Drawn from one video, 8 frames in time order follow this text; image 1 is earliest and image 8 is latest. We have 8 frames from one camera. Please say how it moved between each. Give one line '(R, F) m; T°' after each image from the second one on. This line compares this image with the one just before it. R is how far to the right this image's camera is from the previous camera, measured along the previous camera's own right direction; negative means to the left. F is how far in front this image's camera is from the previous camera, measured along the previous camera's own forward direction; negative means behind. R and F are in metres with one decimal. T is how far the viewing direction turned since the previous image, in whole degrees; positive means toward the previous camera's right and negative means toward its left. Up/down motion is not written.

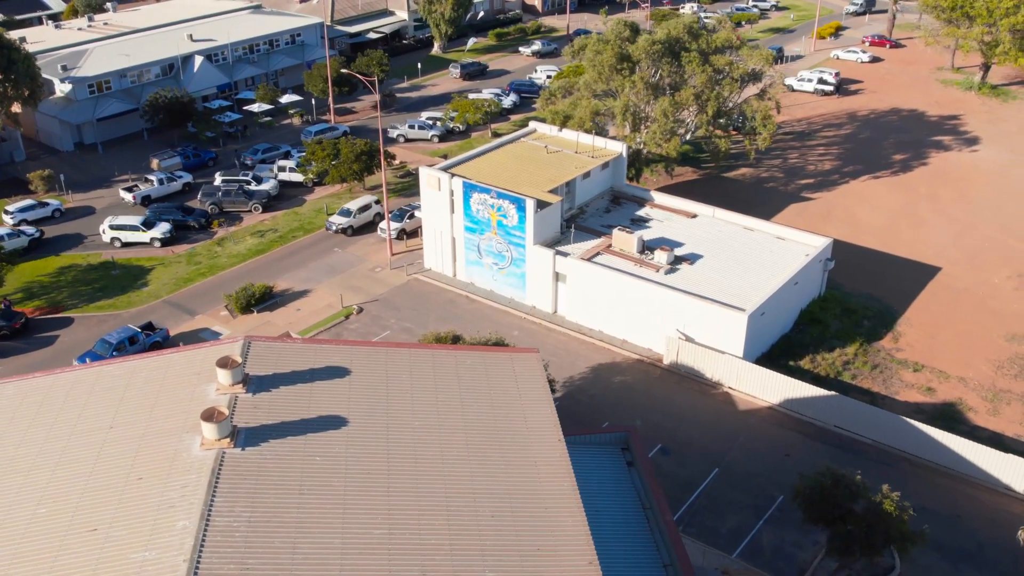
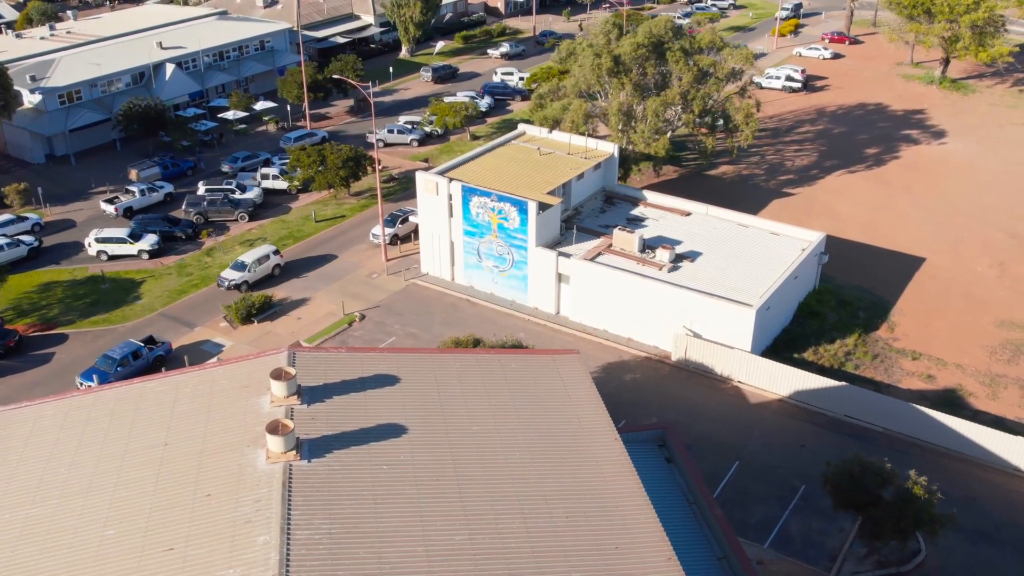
(-2.3, -0.1) m; +3°
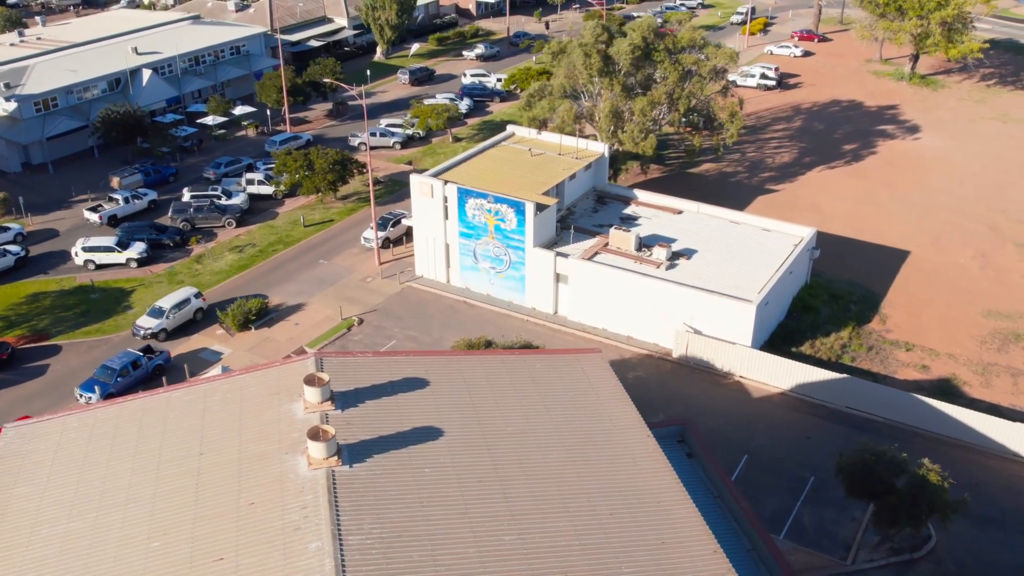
(-1.5, -0.1) m; +2°
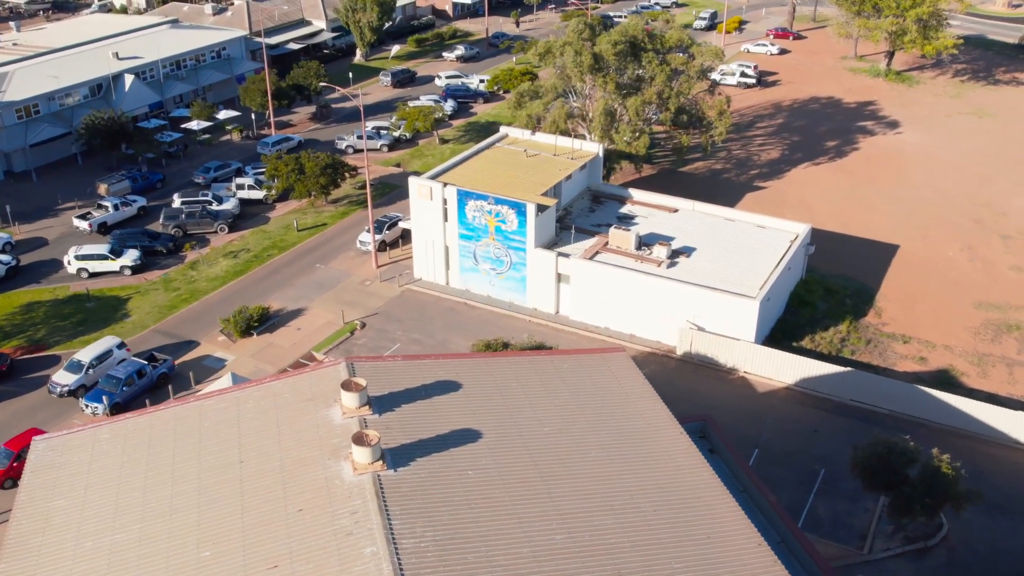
(-1.5, -0.1) m; +2°
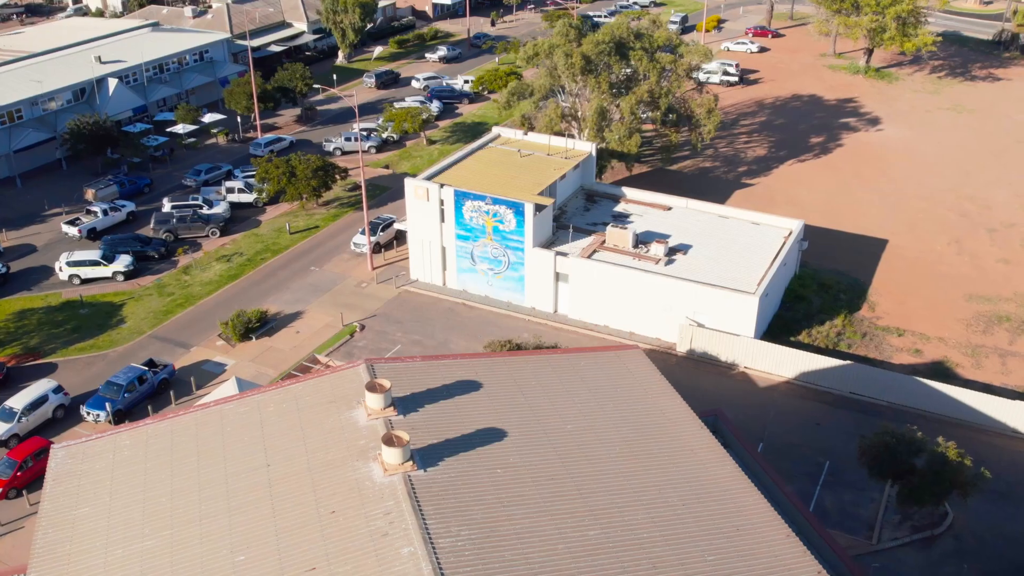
(-1.1, -0.1) m; +2°
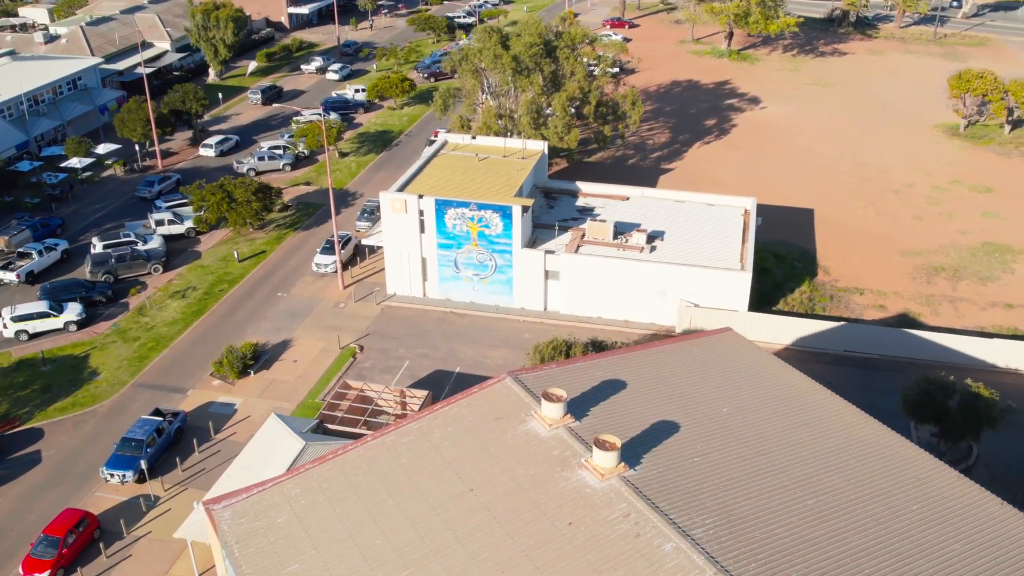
(-7.6, +0.5) m; +12°
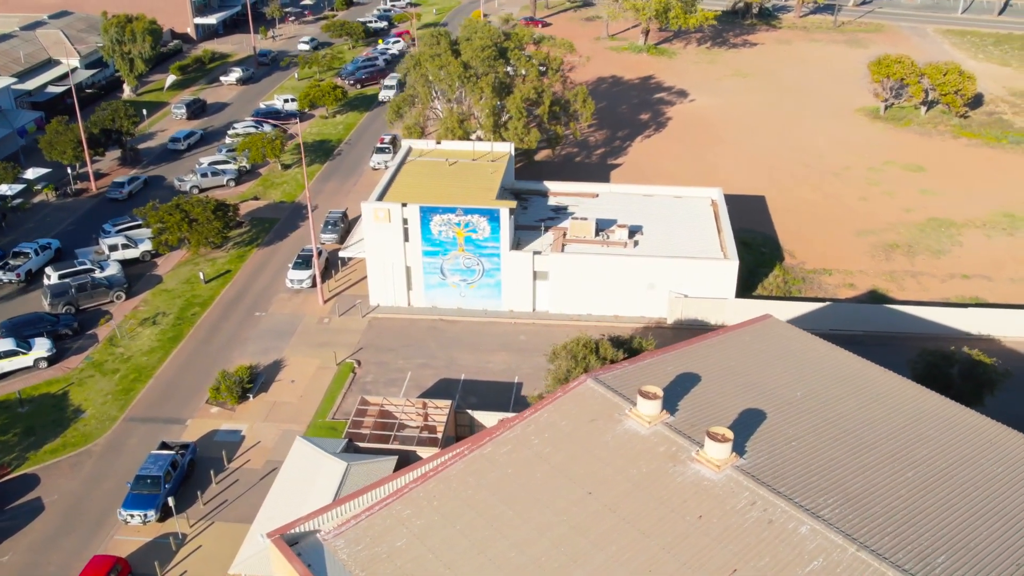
(-4.5, +0.3) m; +7°
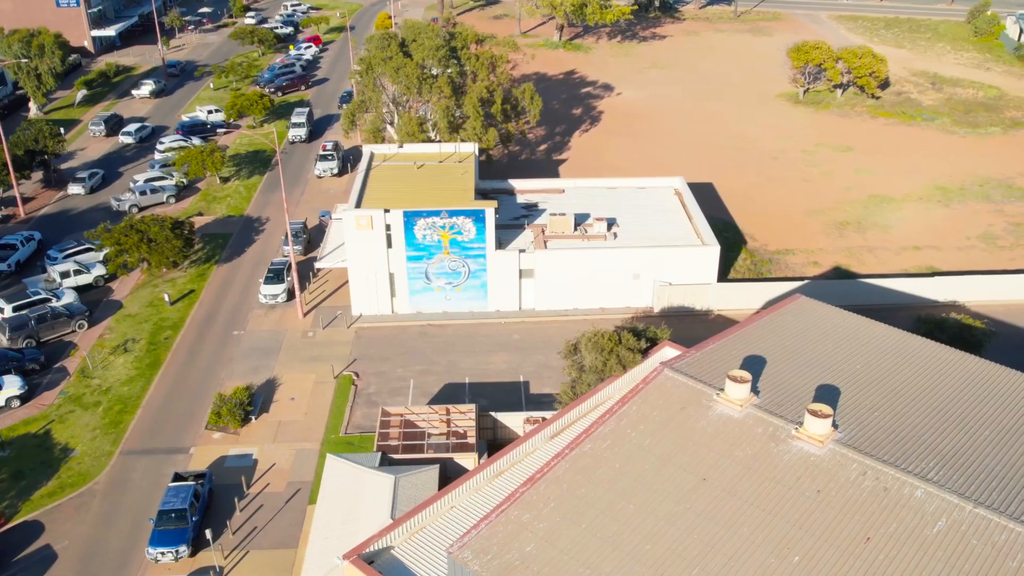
(-4.5, +0.4) m; +7°
